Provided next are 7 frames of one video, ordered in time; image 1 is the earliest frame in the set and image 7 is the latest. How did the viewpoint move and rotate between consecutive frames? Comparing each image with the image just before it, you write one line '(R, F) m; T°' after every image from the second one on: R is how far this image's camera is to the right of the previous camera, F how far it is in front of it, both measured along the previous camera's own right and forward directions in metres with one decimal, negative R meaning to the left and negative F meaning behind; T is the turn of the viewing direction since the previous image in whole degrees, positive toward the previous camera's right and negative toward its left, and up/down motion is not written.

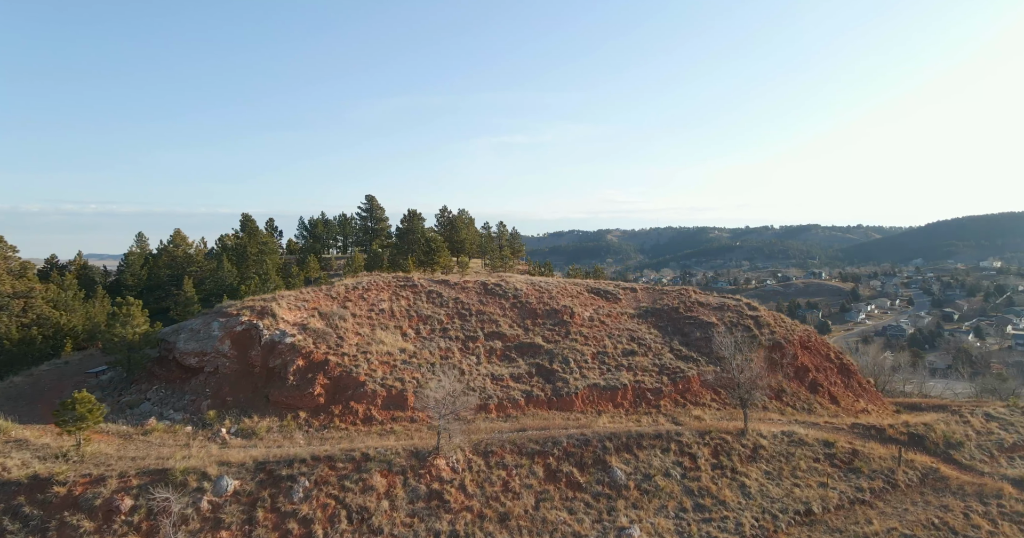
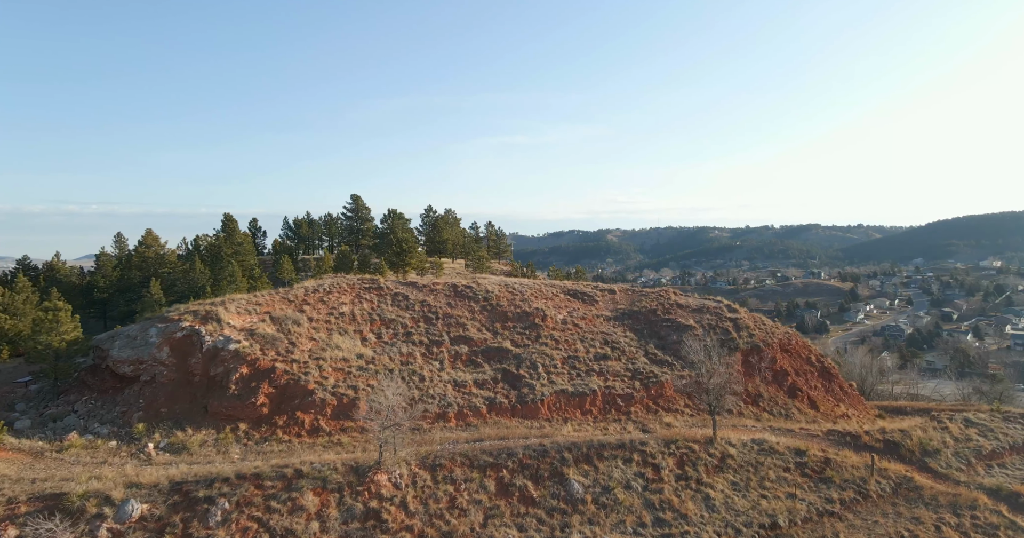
(+1.1, +0.8) m; +1°
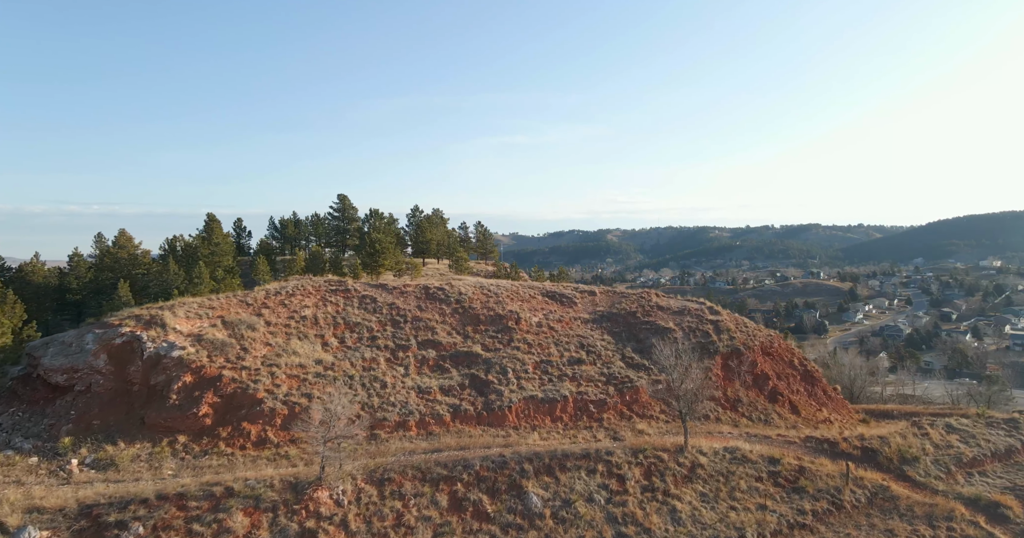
(+1.0, +0.8) m; +1°
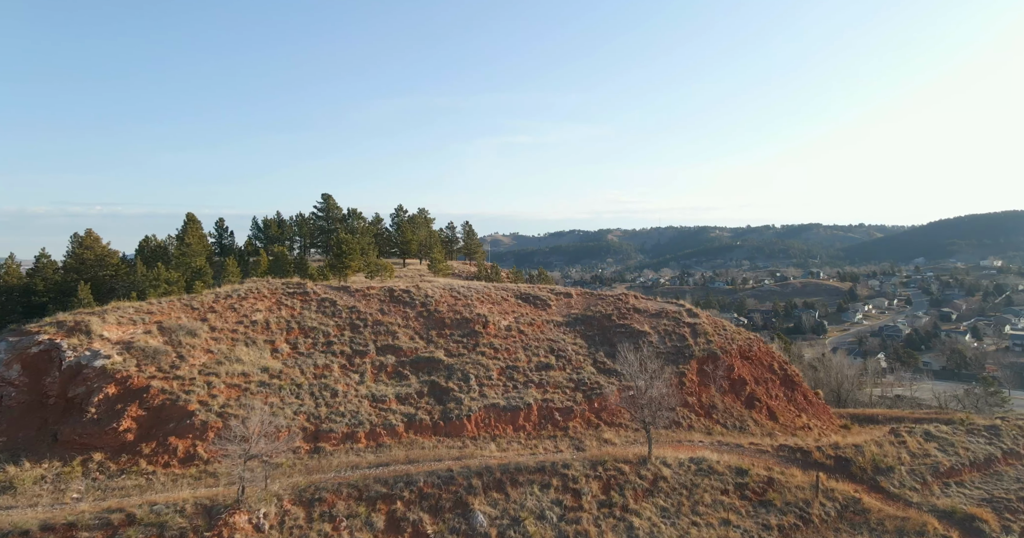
(+1.3, +1.0) m; +1°
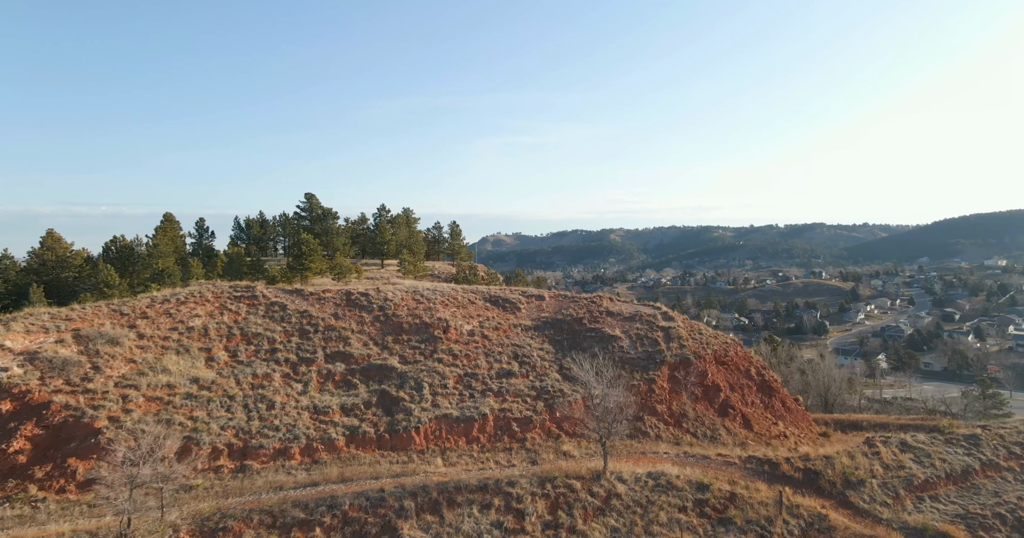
(+1.5, +1.2) m; +1°
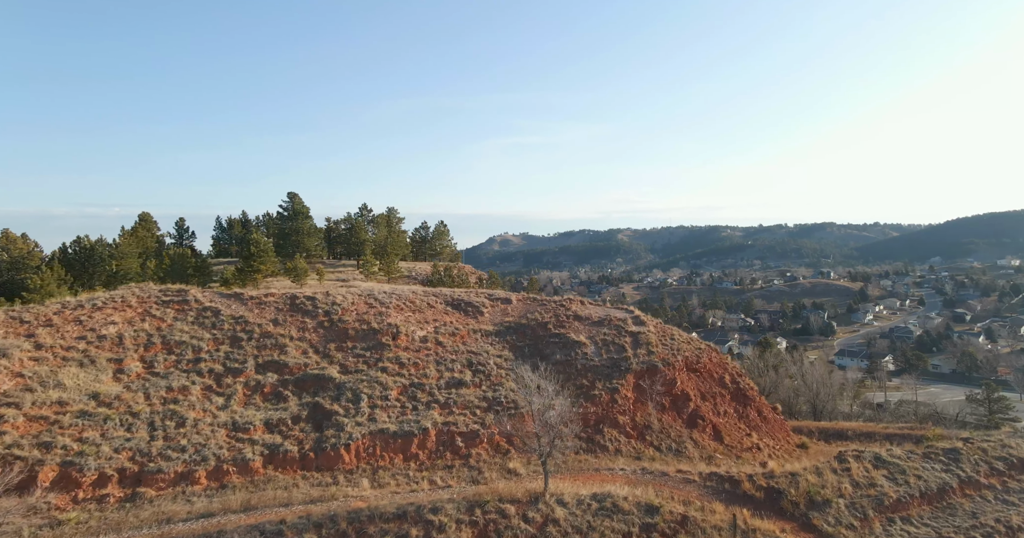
(+1.9, +1.6) m; 0°
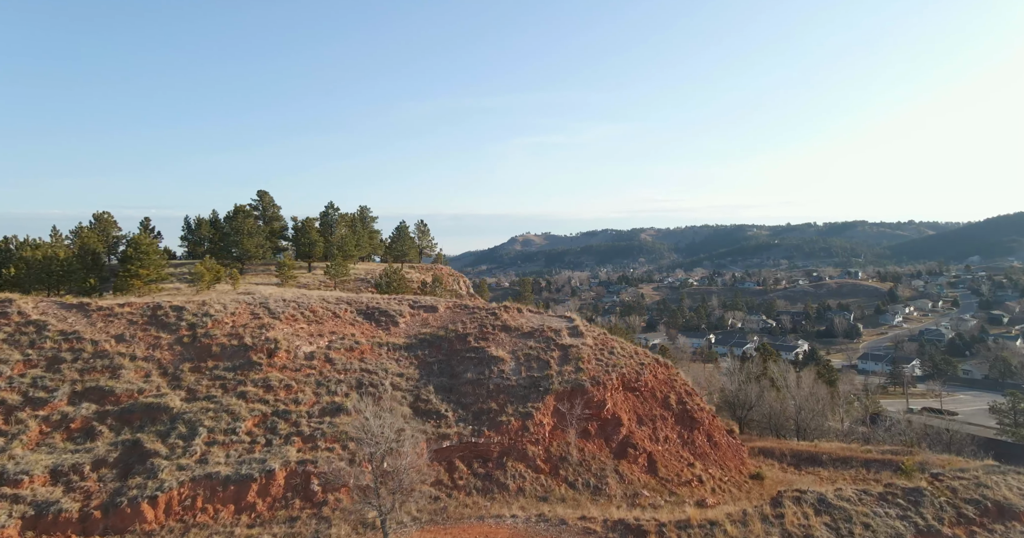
(+4.0, +3.8) m; 0°
